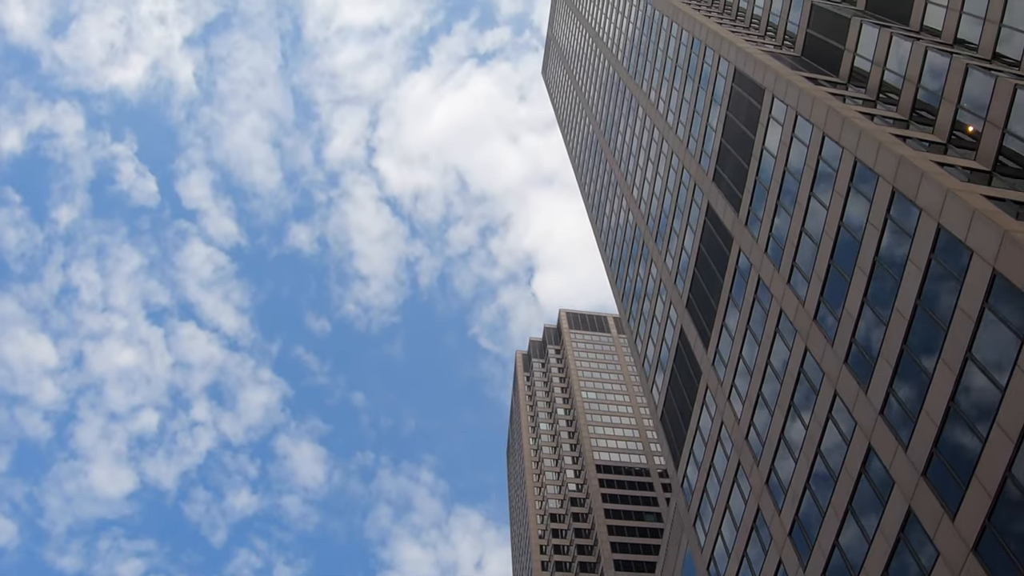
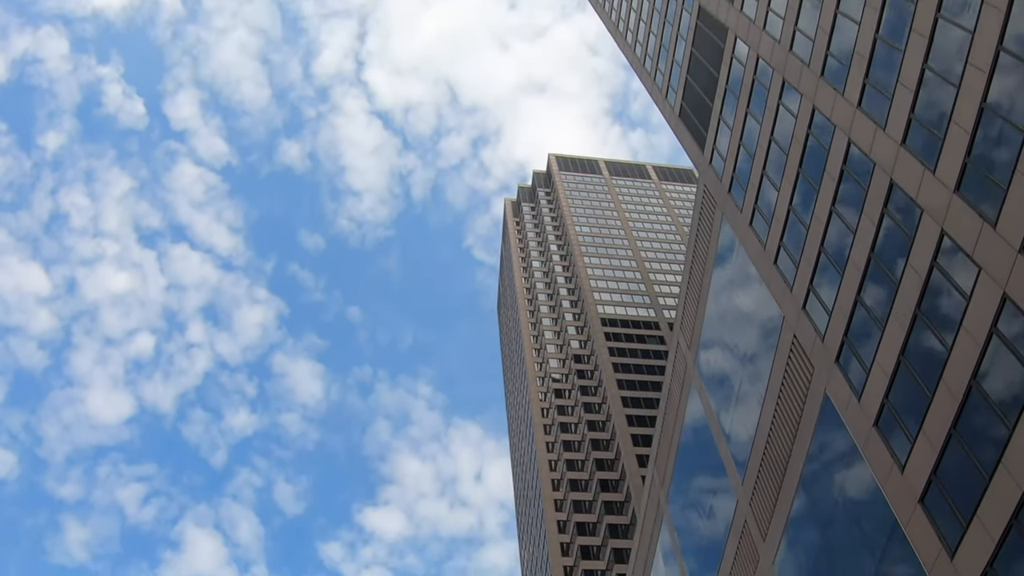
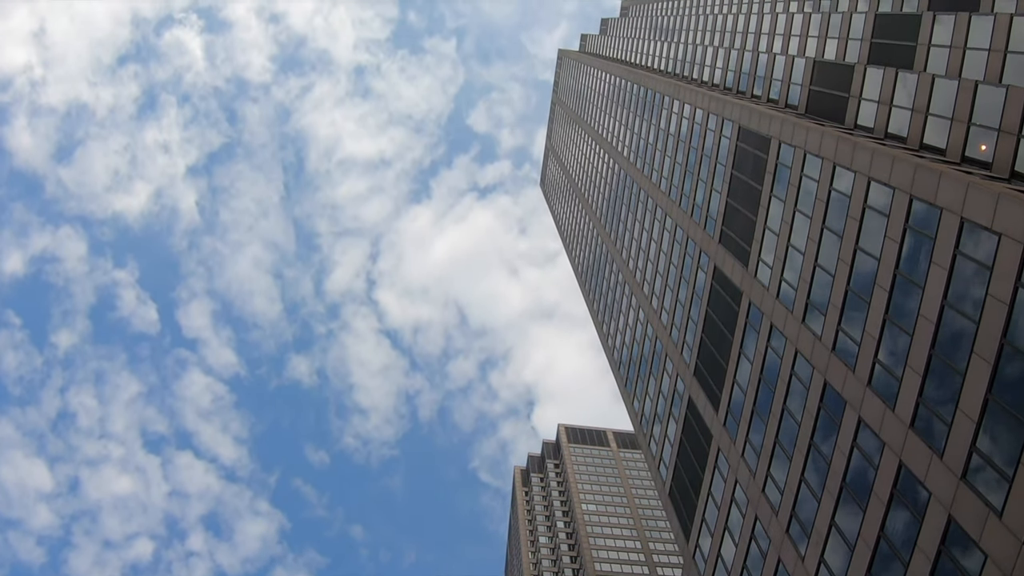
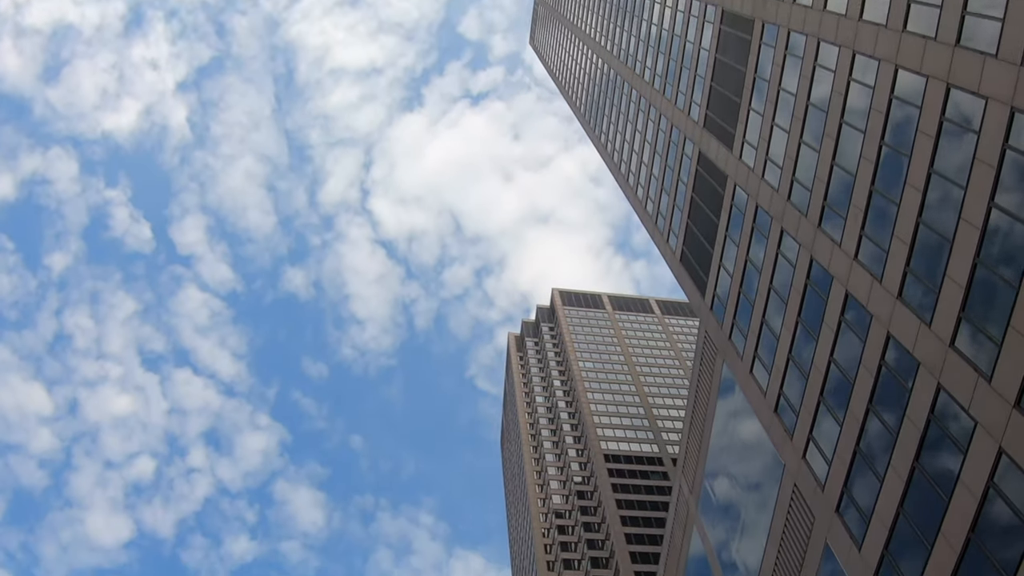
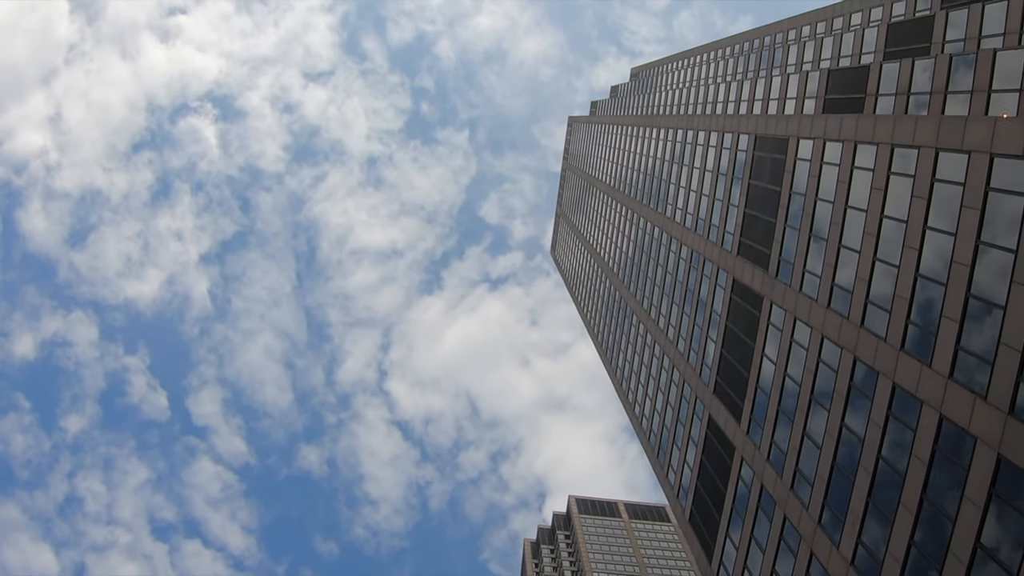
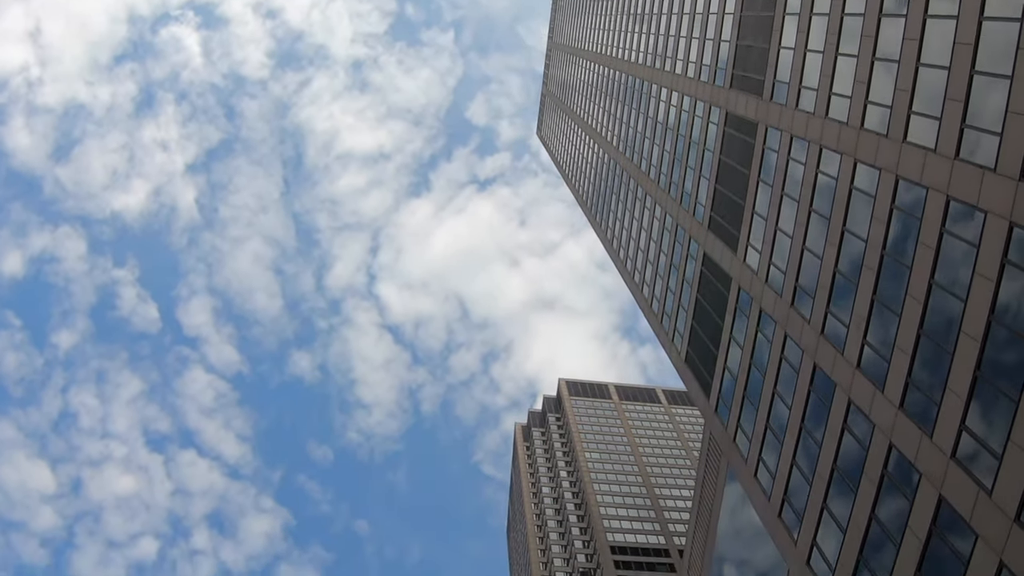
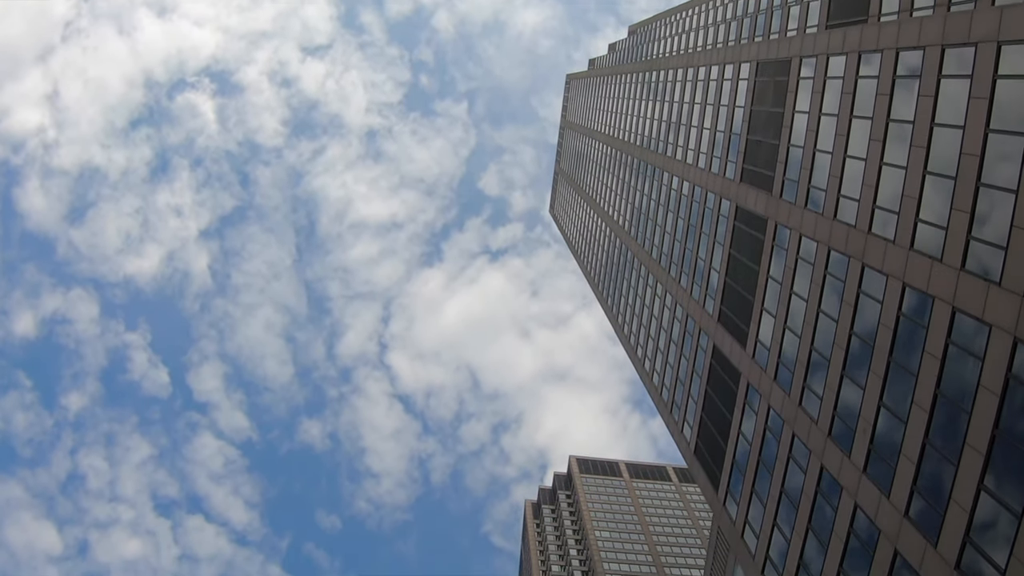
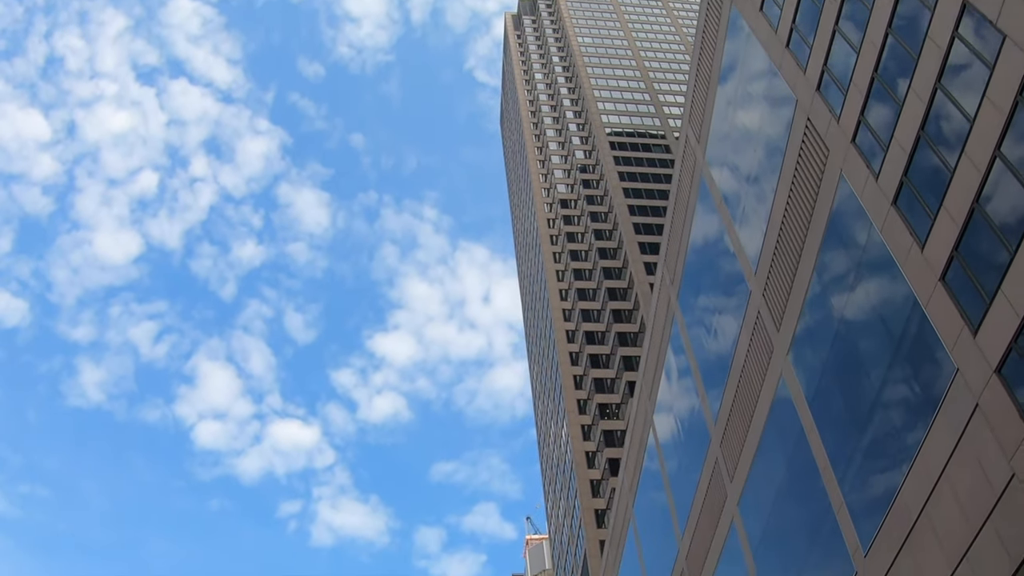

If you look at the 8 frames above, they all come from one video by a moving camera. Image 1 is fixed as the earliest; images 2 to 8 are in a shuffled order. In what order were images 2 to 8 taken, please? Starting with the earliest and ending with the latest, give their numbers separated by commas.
3, 5, 7, 6, 4, 2, 8
